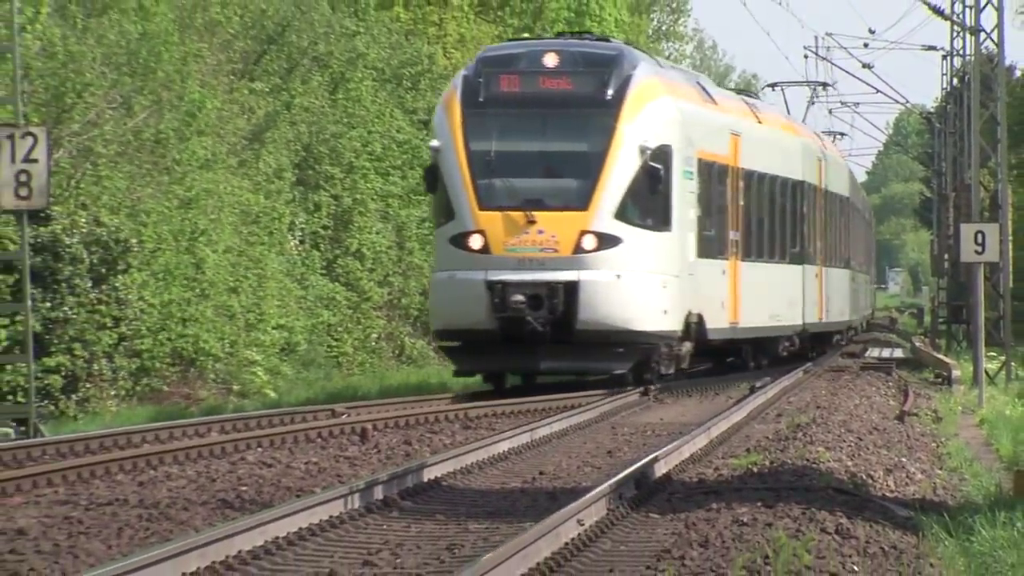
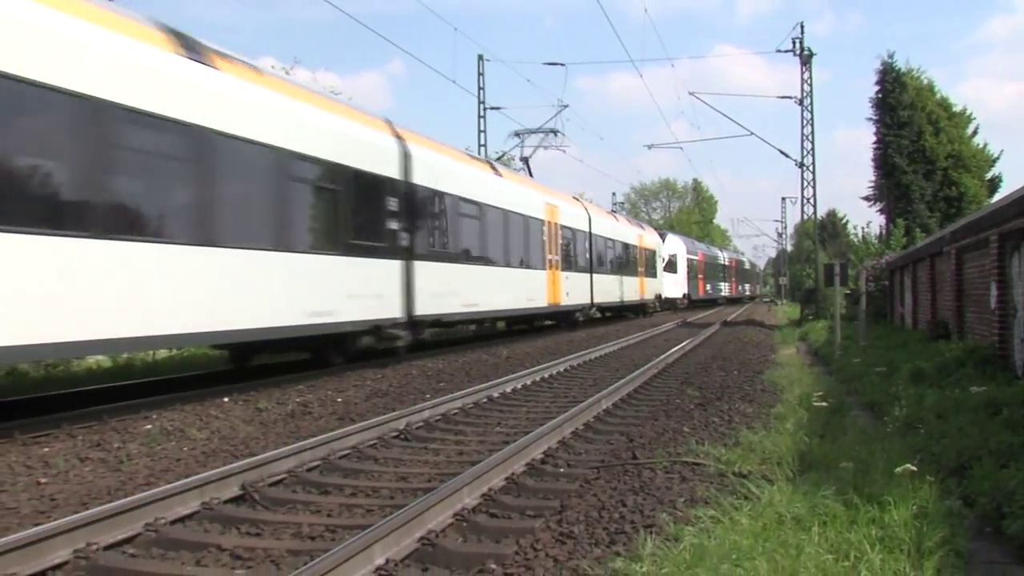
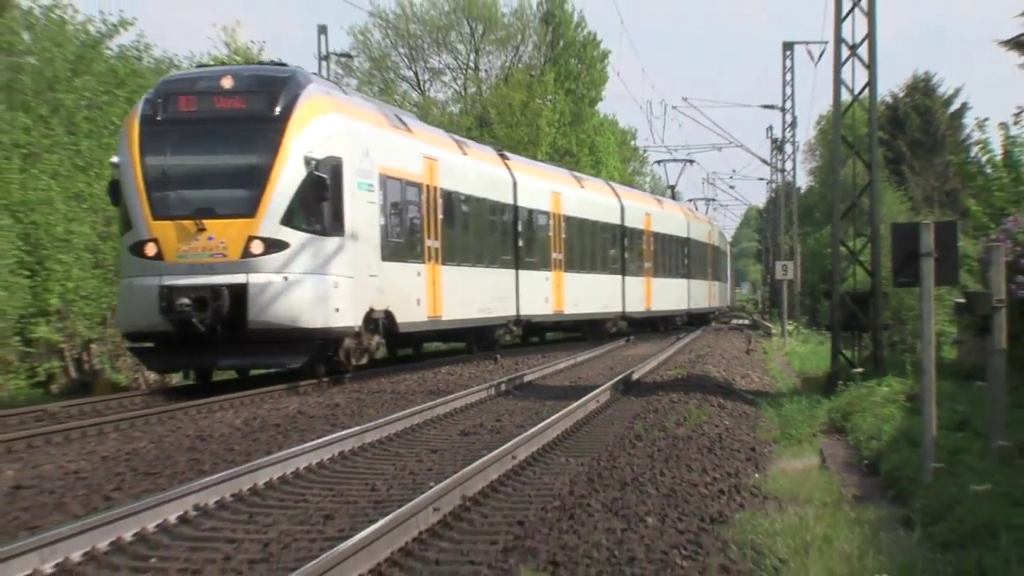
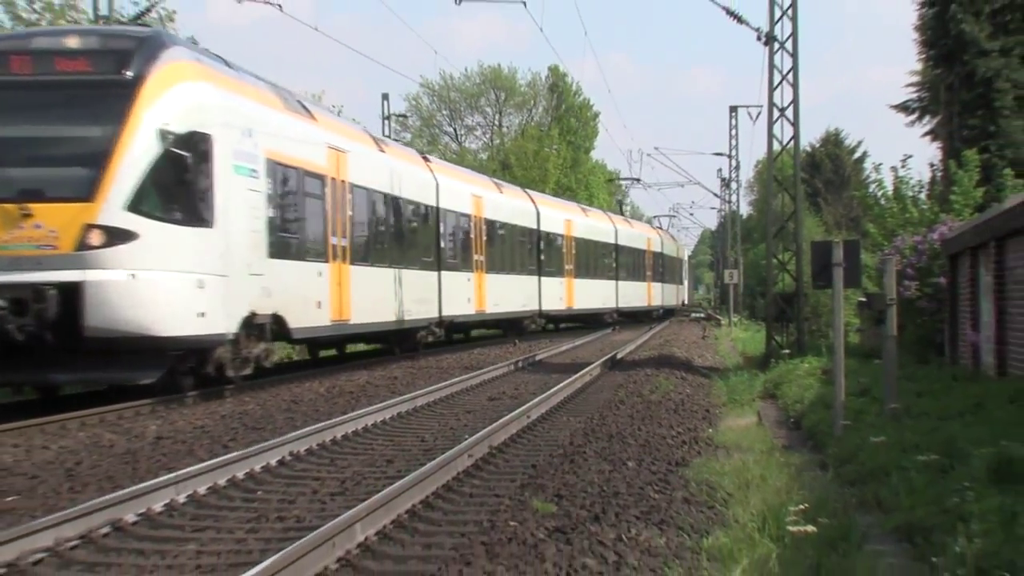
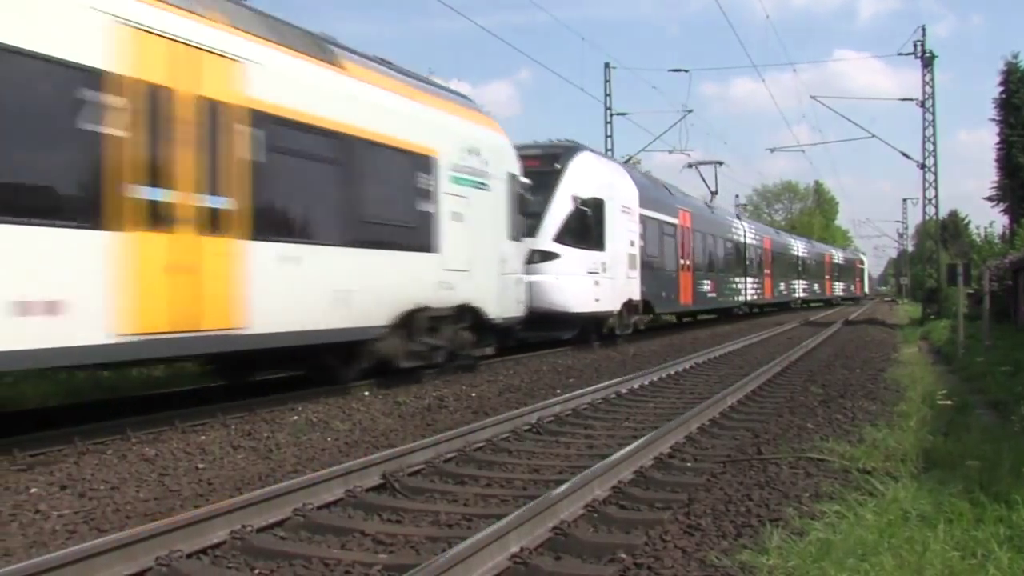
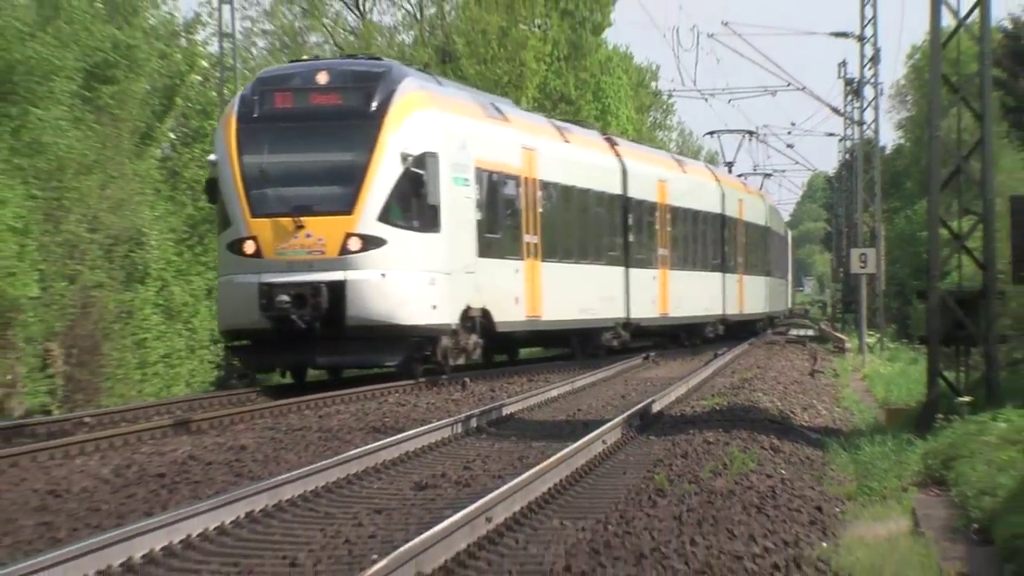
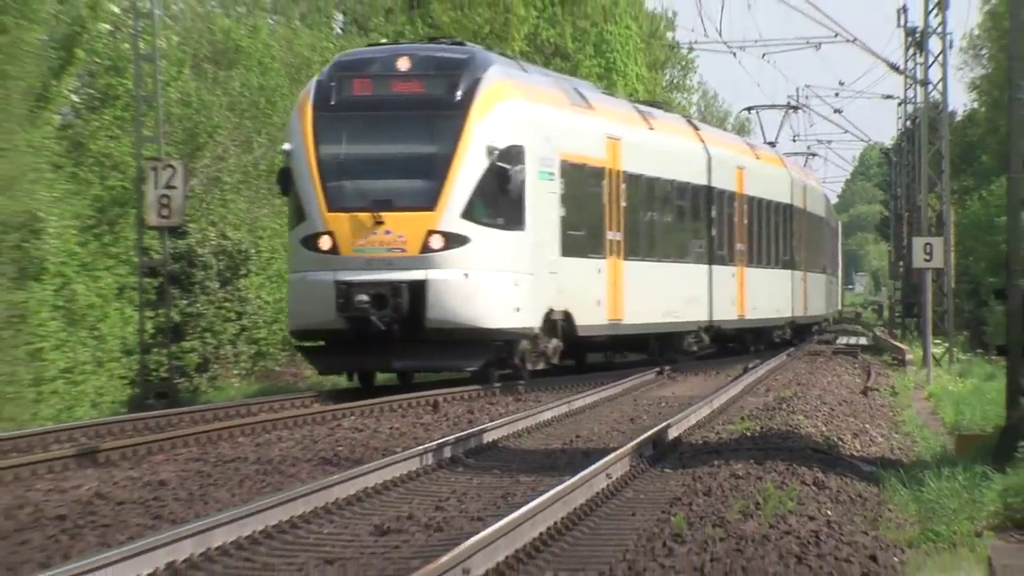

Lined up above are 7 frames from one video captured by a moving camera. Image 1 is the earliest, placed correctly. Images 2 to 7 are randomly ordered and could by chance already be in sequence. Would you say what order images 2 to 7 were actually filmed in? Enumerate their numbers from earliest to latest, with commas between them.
7, 6, 3, 4, 2, 5
